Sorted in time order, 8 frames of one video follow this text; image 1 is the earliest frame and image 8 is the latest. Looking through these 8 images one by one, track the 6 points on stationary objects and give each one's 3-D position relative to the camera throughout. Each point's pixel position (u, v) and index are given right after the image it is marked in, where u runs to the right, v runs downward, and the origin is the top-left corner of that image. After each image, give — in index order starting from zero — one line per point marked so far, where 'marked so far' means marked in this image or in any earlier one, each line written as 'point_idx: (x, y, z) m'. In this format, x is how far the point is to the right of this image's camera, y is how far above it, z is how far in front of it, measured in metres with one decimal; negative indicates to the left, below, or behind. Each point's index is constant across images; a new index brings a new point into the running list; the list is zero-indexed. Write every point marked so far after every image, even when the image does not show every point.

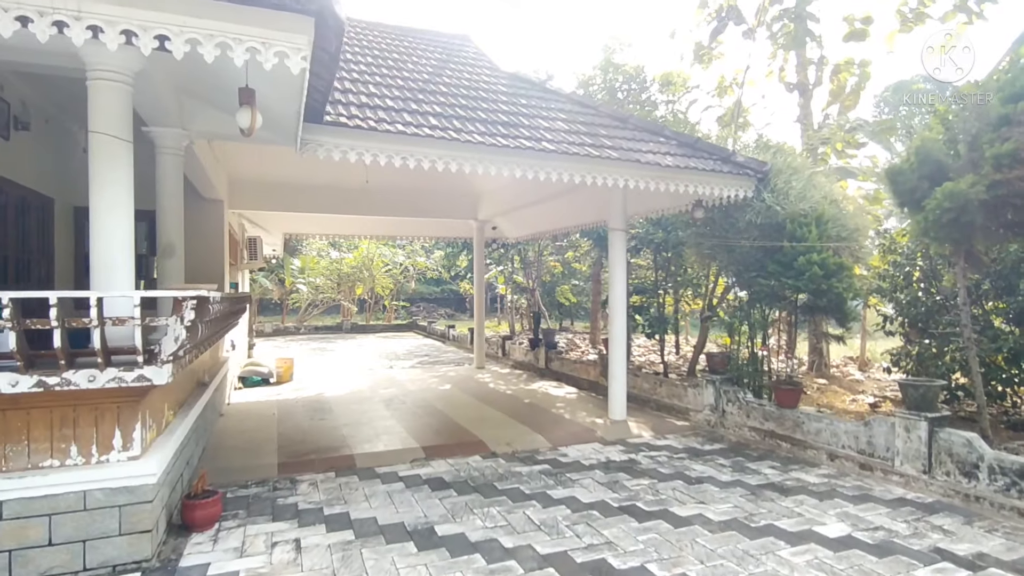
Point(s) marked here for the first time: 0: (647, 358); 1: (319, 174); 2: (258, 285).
0: (+2.1, -1.1, +9.2) m
1: (-2.6, +1.6, +7.9) m
2: (-8.0, 0.0, +18.3) m
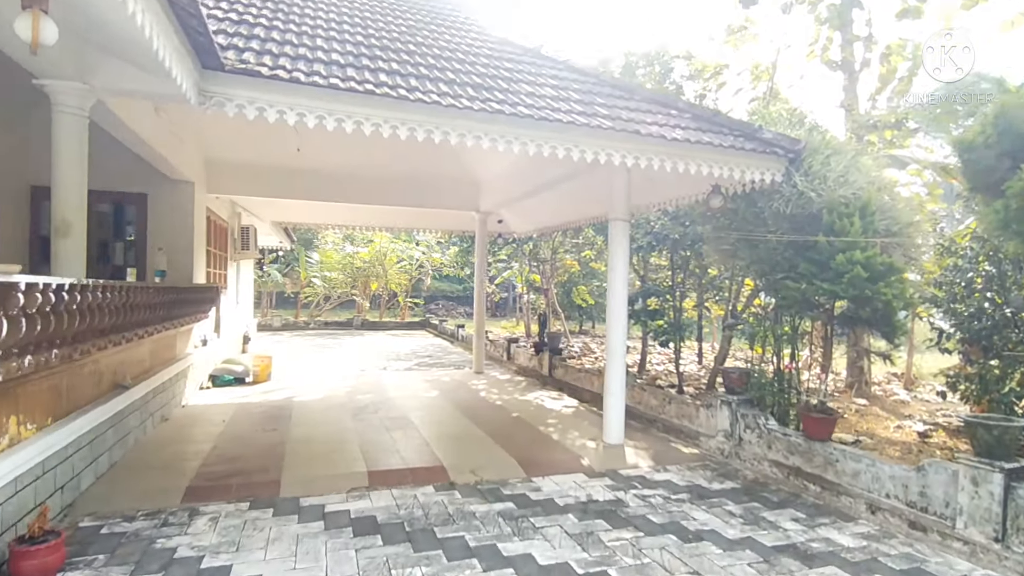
0: (+2.1, -1.2, +8.3) m
1: (-2.6, +1.7, +7.2) m
2: (-7.4, +0.3, +17.9) m
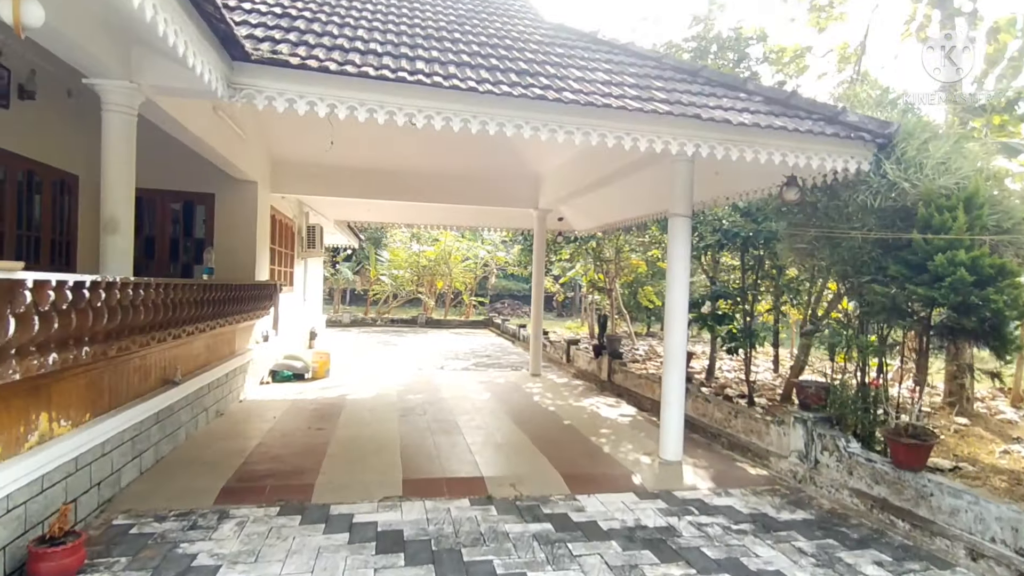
0: (+2.9, -1.2, +7.8) m
1: (-1.9, +1.7, +7.2) m
2: (-5.4, +0.4, +18.4) m
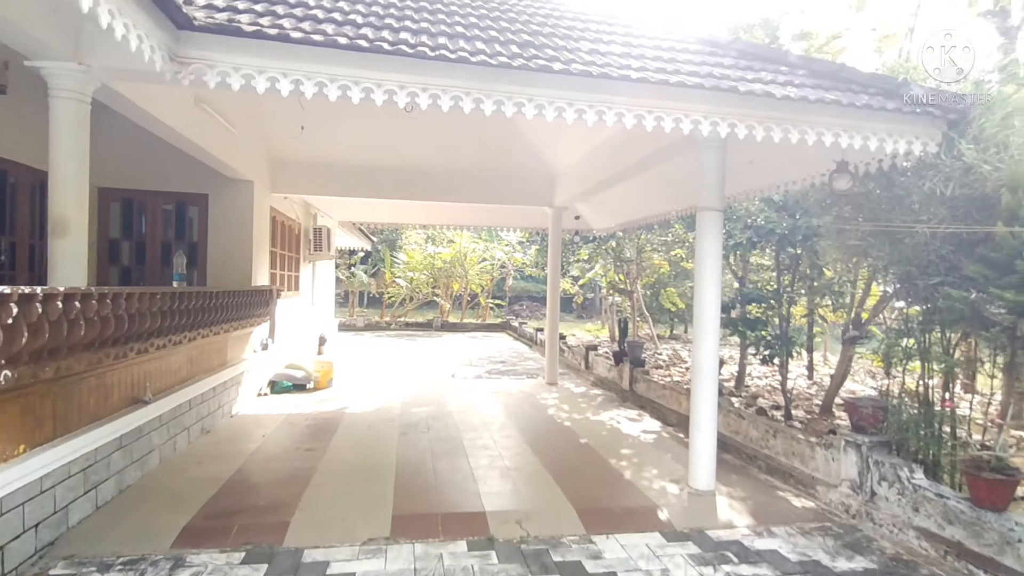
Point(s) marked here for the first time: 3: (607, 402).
0: (+3.1, -1.2, +7.2) m
1: (-1.7, +1.7, +6.8) m
2: (-4.9, +0.3, +18.1) m
3: (+1.1, -1.3, +6.9) m
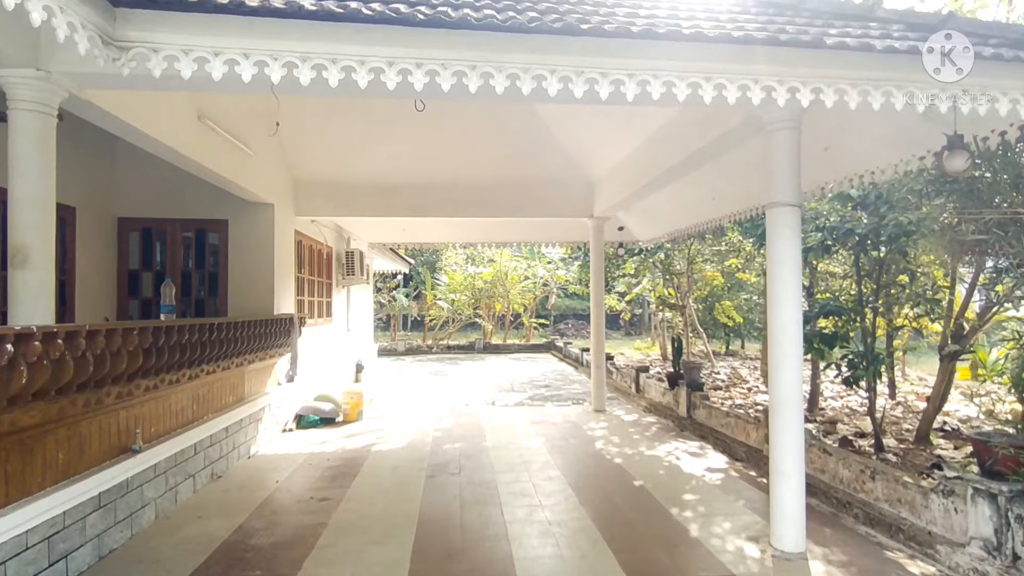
0: (+3.6, -1.3, +6.3) m
1: (-1.3, +1.4, +6.4) m
2: (-3.6, -0.5, +17.9) m
3: (+1.6, -1.5, +6.1) m
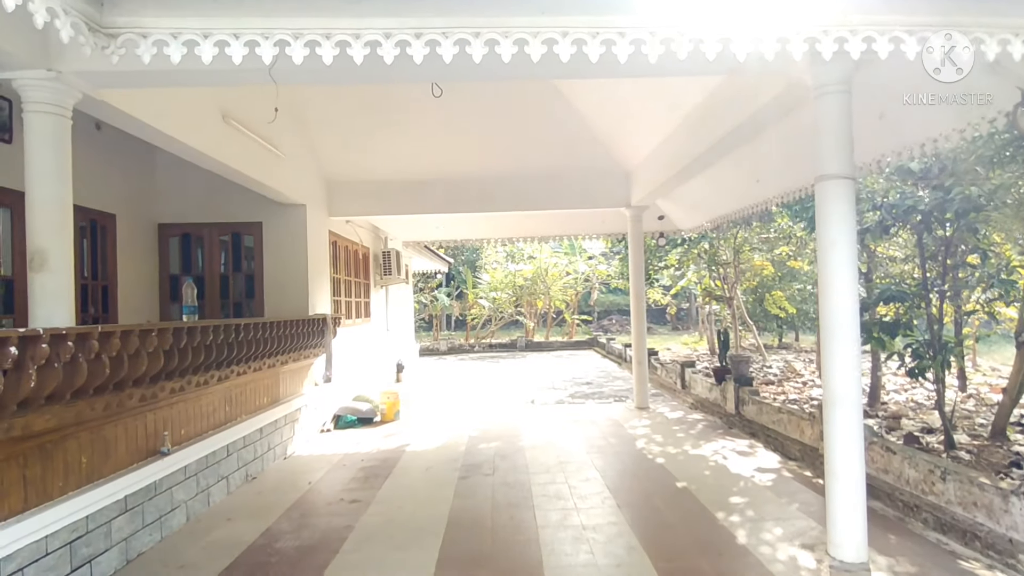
0: (+4.0, -1.2, +5.8) m
1: (-1.0, +1.4, +6.3) m
2: (-2.3, -0.5, +17.9) m
3: (+2.0, -1.4, +5.8) m
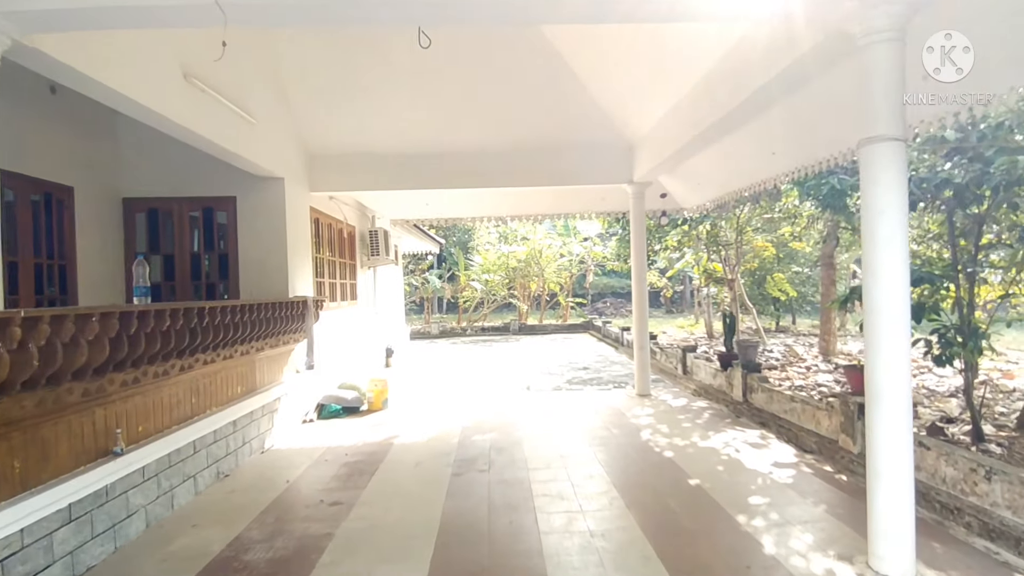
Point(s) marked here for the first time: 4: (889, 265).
0: (+3.9, -1.0, +5.5) m
1: (-1.1, +1.6, +5.9) m
2: (-2.5, +0.1, +17.5) m
3: (+1.9, -1.2, +5.5) m
4: (+1.6, +0.1, +2.5) m
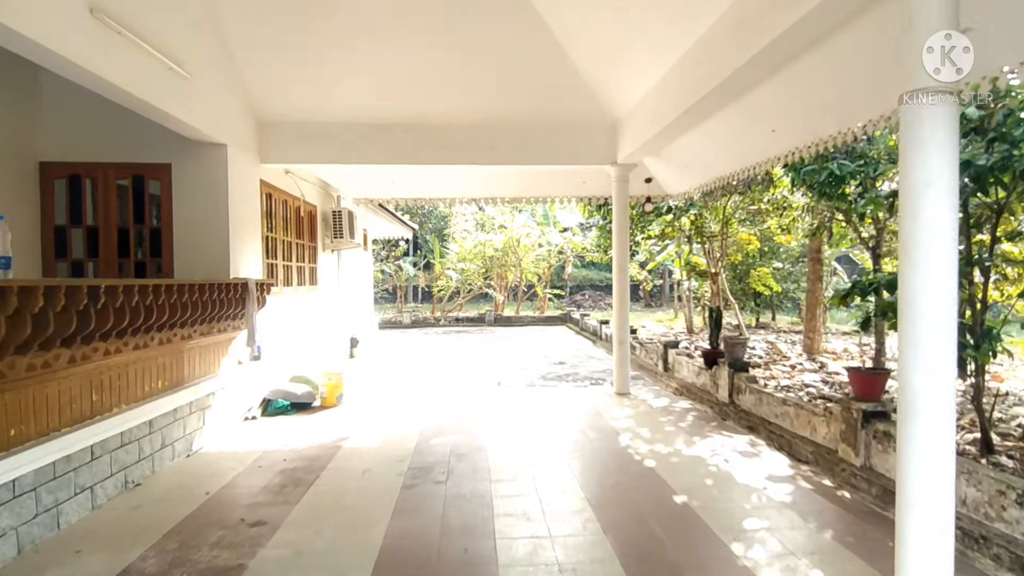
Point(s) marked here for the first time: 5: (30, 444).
0: (+3.6, -1.0, +5.1) m
1: (-1.3, +1.7, +5.3) m
2: (-3.2, +0.4, +16.9) m
3: (+1.6, -1.2, +5.1) m
4: (+1.4, +0.1, +2.0) m
5: (-2.2, -0.7, +2.7) m
